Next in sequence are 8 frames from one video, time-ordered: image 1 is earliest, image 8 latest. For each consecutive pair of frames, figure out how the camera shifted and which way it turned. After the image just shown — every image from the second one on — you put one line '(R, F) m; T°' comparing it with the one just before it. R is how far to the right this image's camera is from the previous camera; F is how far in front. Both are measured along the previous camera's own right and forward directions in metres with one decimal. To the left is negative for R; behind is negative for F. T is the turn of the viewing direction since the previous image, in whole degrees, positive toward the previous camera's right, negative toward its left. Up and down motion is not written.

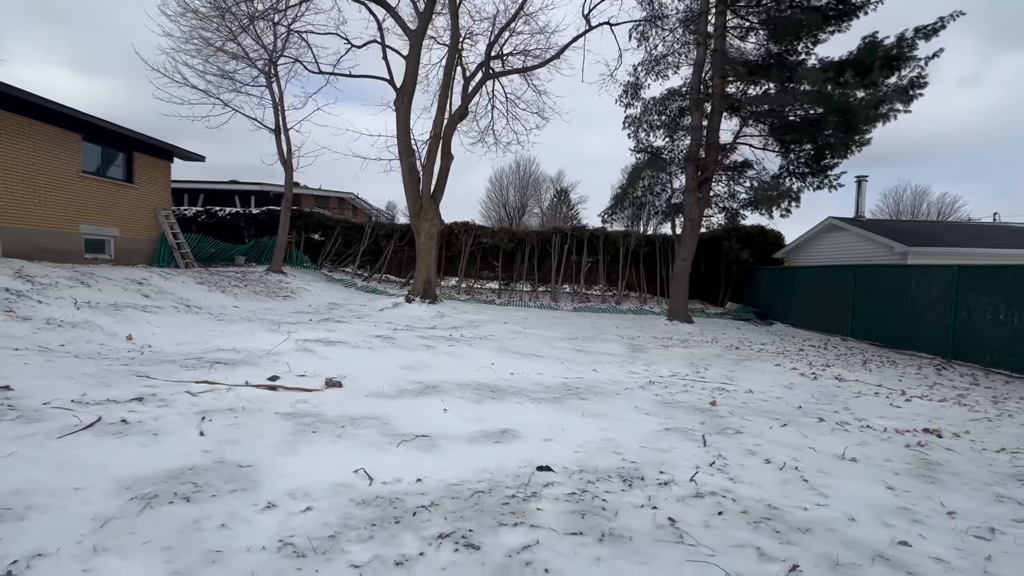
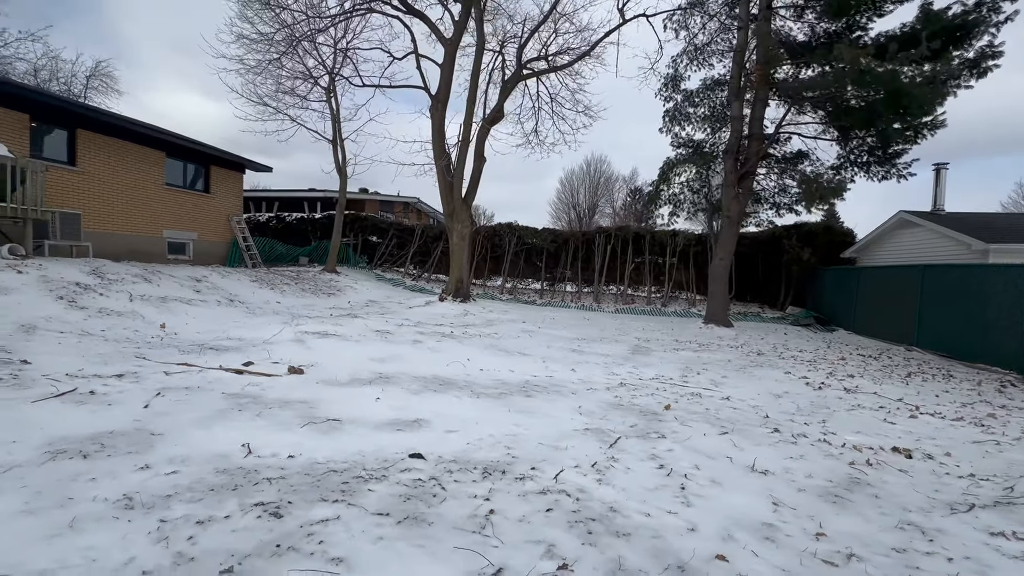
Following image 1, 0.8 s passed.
(+1.4, 0.0) m; -10°
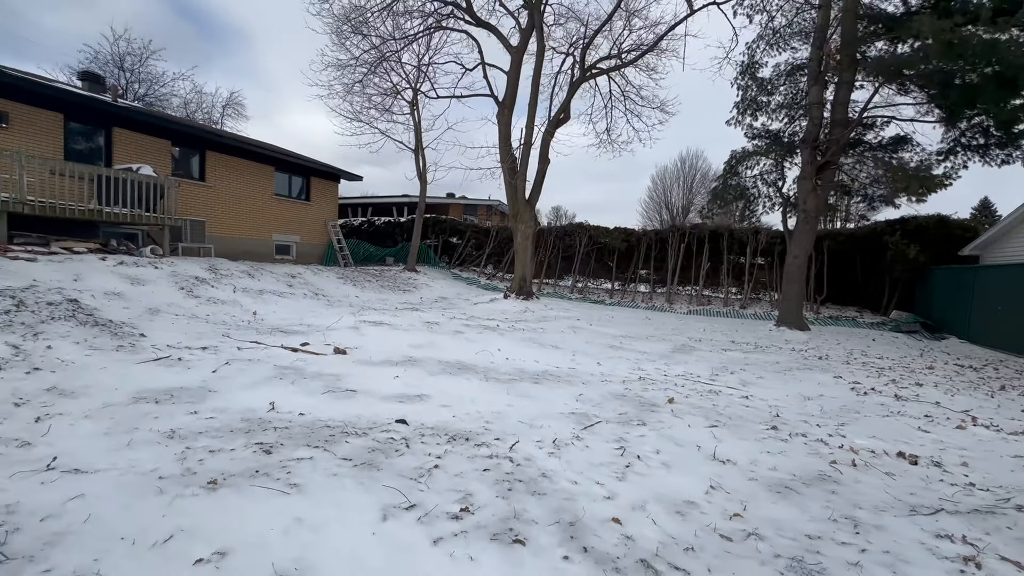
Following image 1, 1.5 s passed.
(+0.9, -0.3) m; -12°
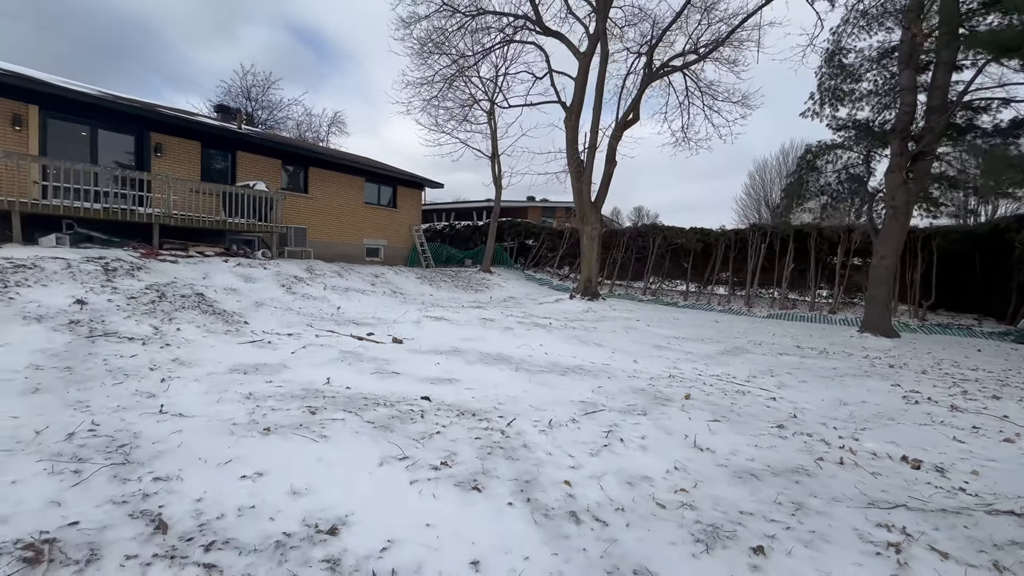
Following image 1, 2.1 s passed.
(+0.7, -0.4) m; -11°
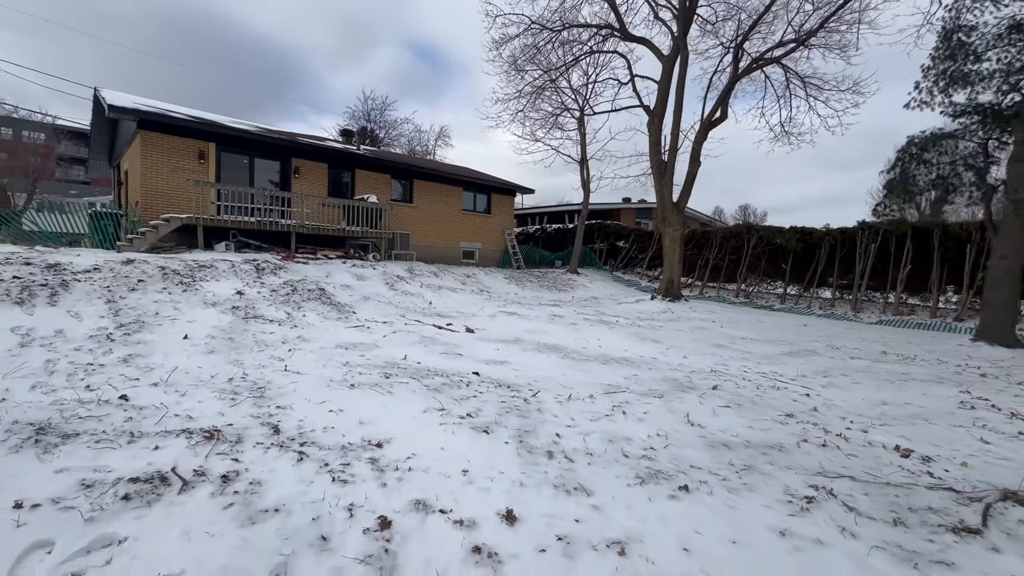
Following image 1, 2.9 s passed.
(+0.8, -0.8) m; -13°
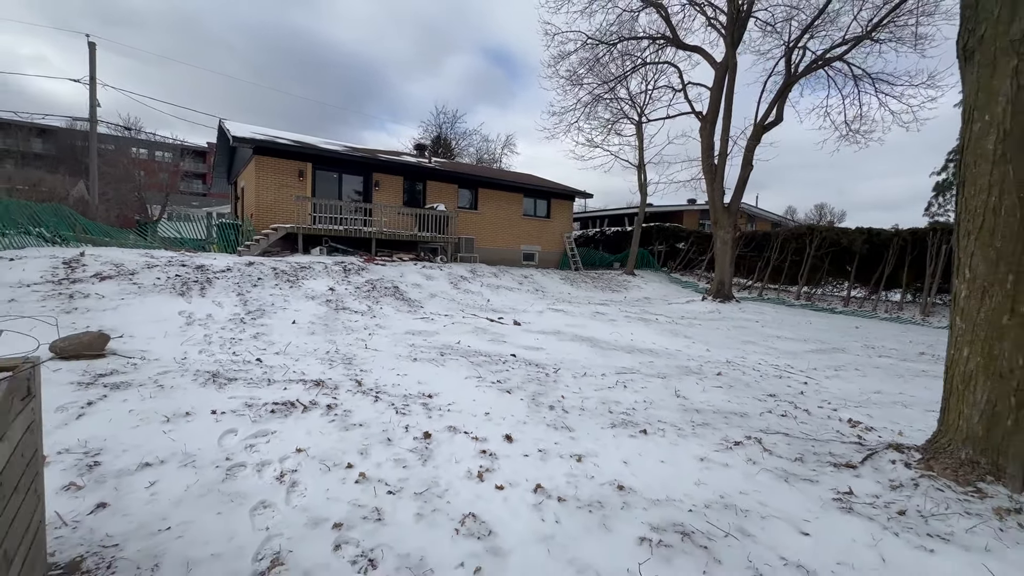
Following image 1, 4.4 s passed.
(+0.5, -1.1) m; -9°
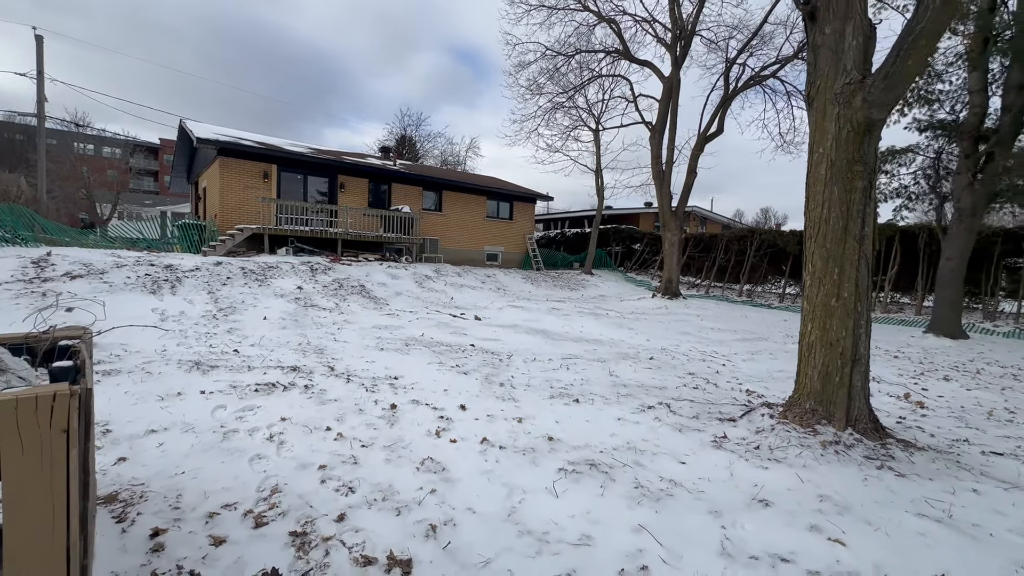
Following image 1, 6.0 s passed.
(+0.1, -0.7) m; +4°
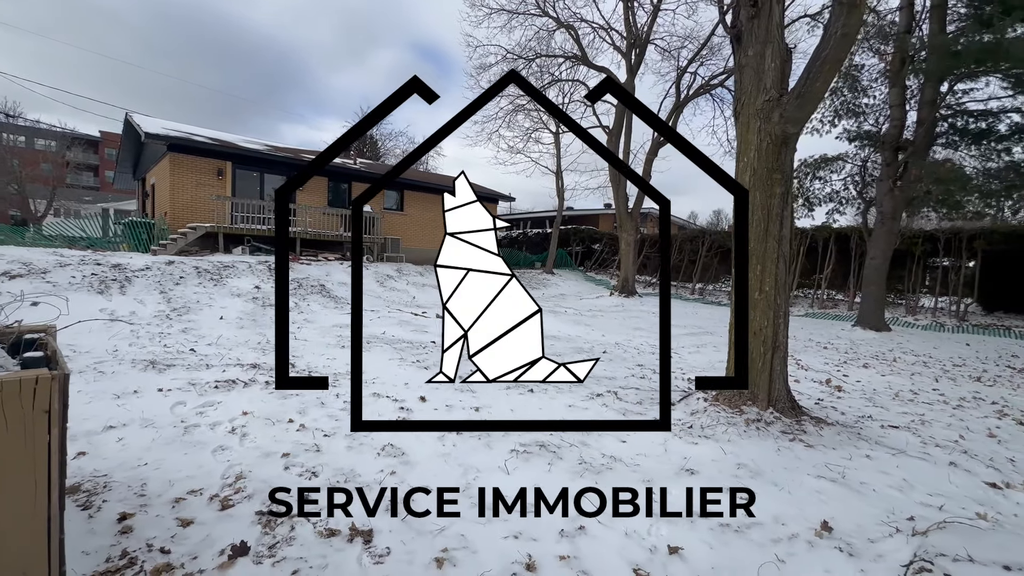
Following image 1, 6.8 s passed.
(+0.1, -0.3) m; +4°
